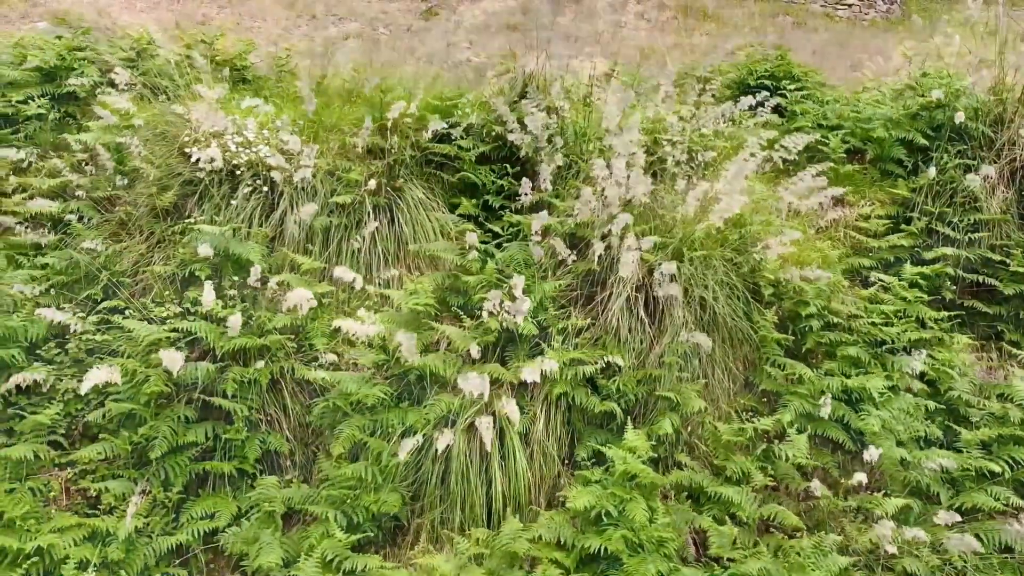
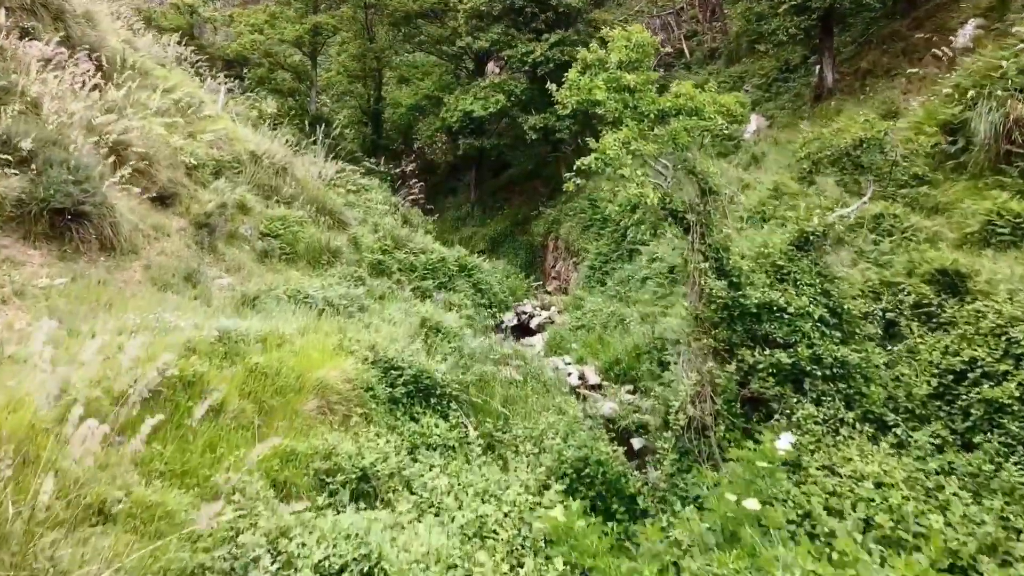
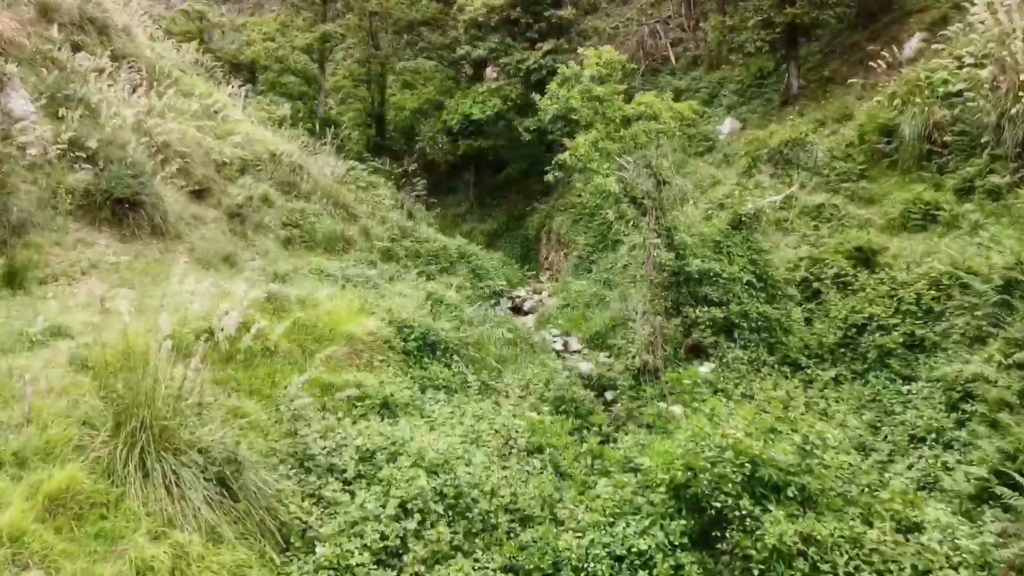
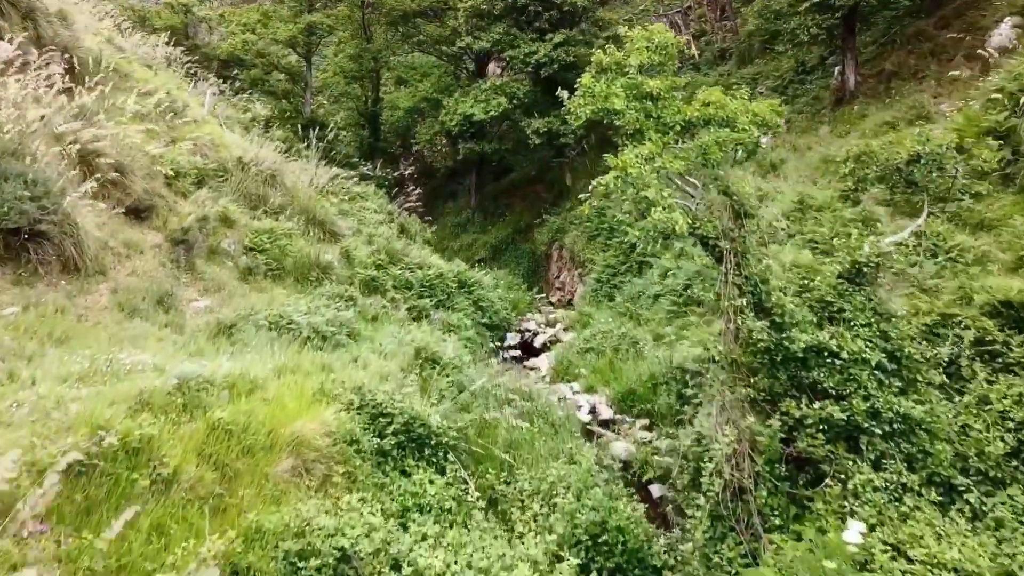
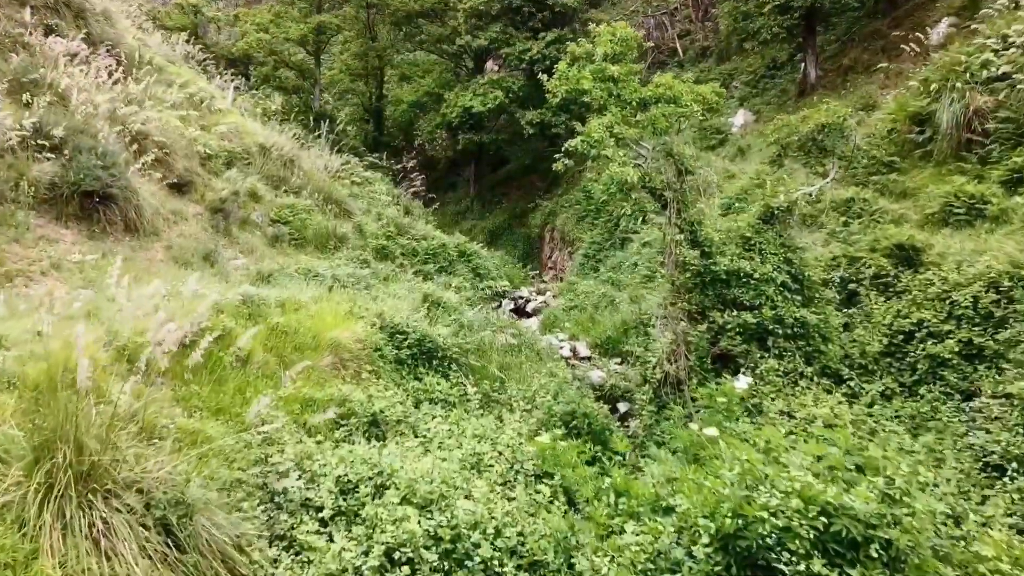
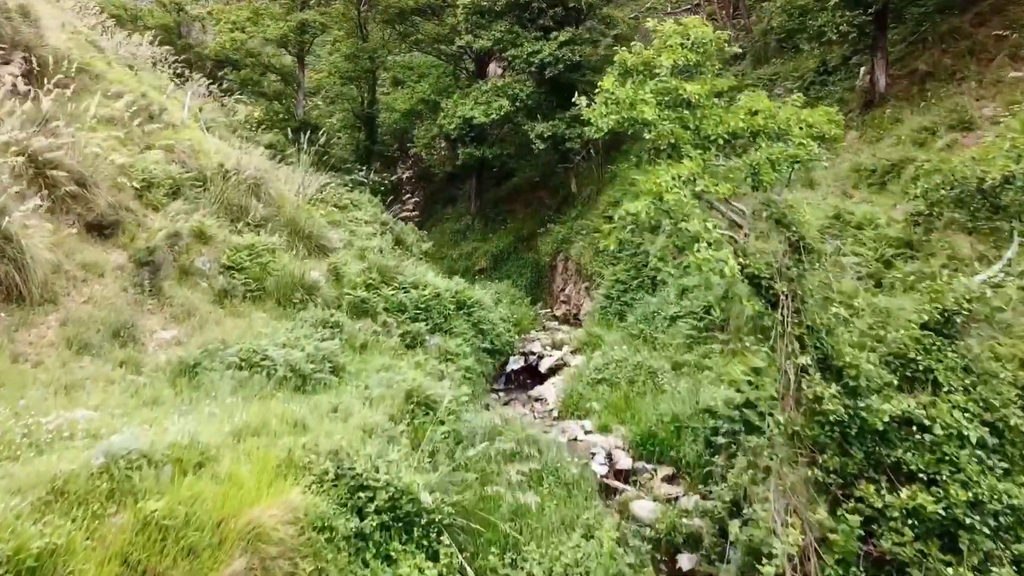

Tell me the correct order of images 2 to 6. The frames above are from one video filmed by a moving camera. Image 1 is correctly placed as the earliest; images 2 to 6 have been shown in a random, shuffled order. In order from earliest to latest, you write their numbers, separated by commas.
3, 5, 2, 4, 6
